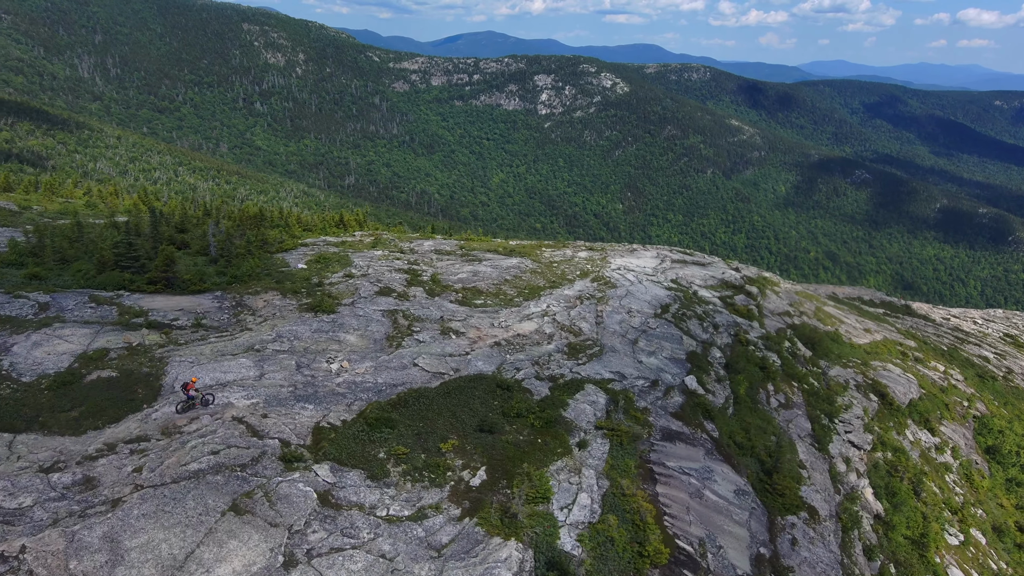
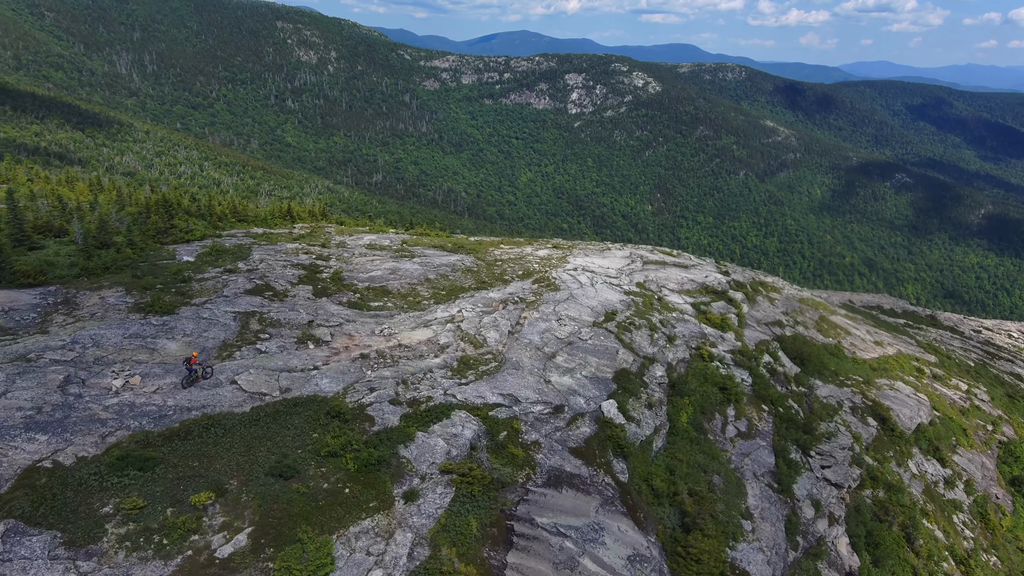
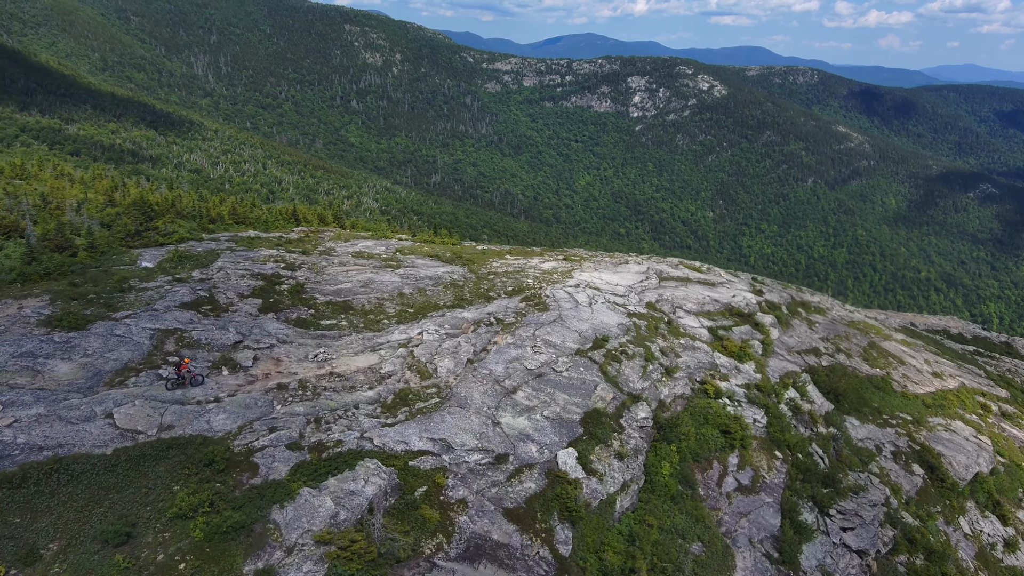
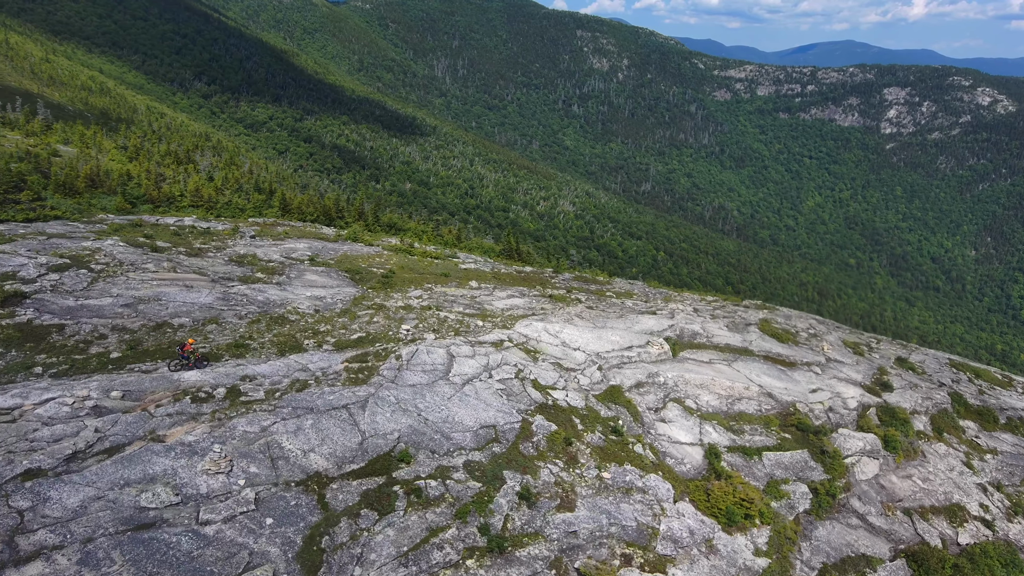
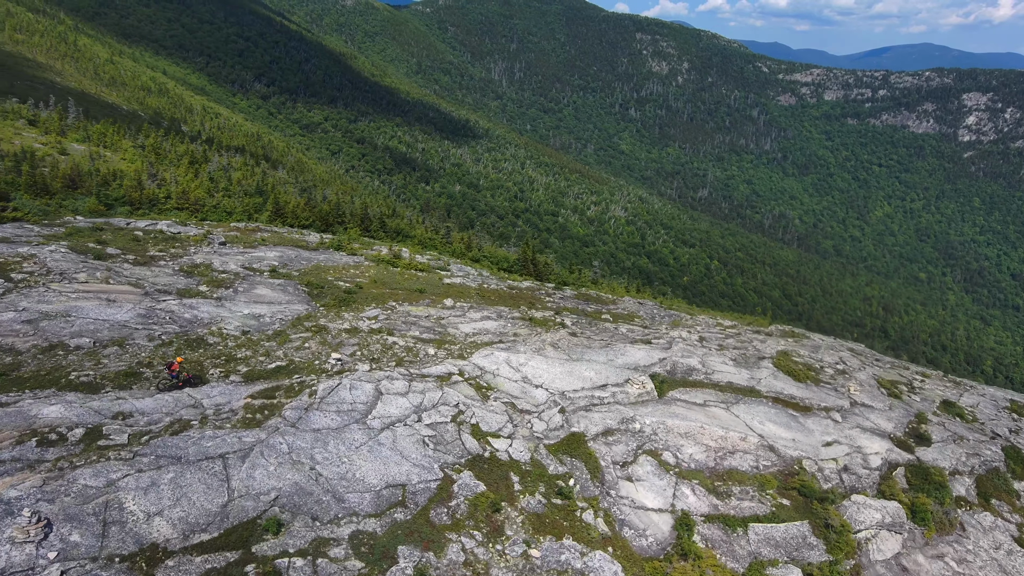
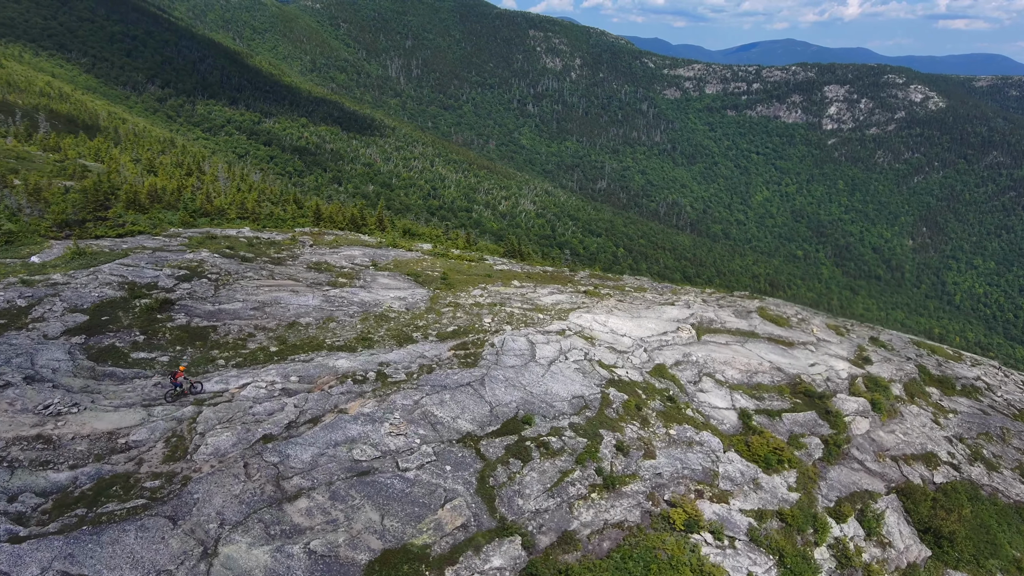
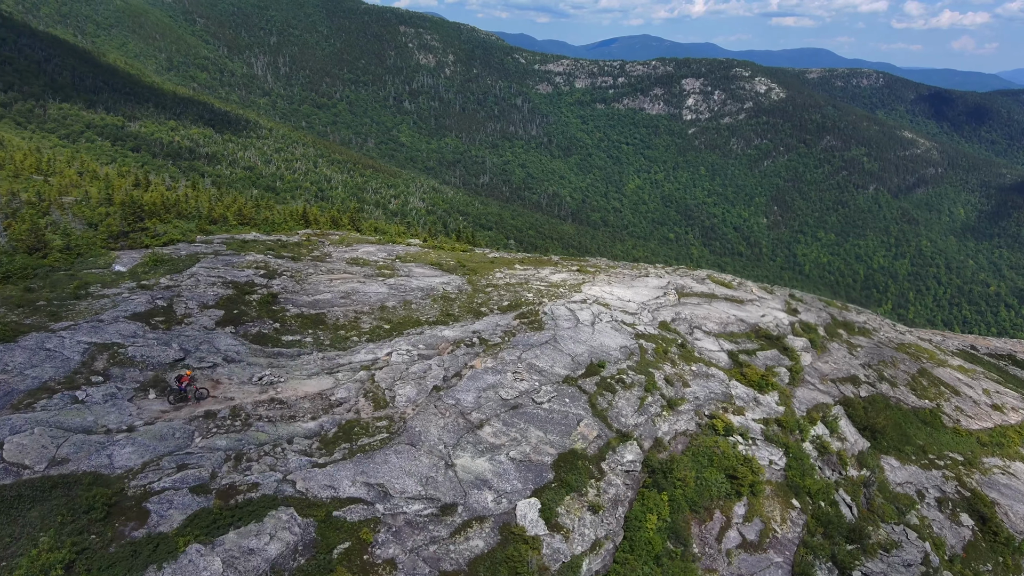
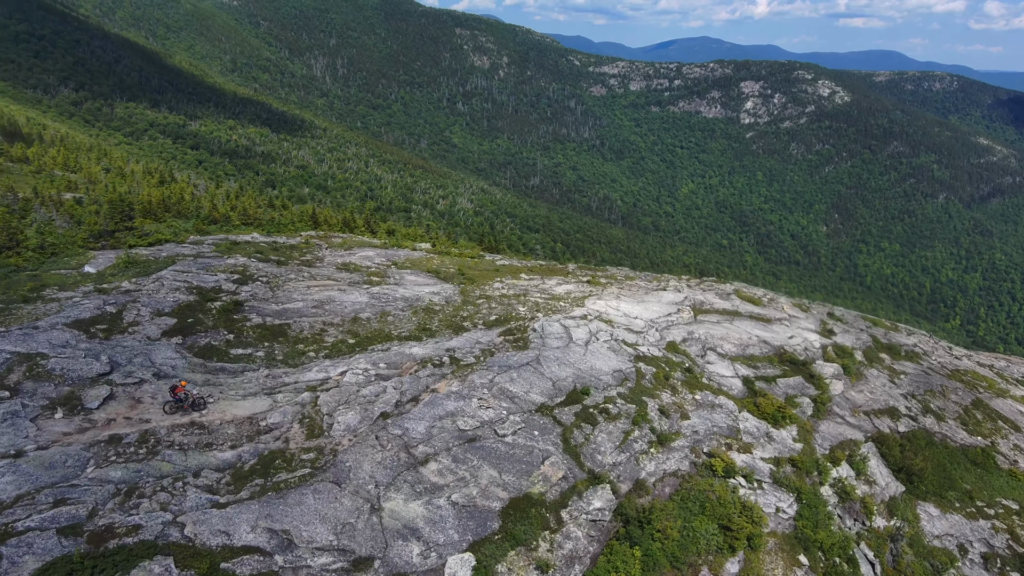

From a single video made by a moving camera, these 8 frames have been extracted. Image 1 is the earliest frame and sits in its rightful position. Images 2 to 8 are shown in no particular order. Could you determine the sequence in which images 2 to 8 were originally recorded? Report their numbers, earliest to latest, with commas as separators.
2, 3, 7, 8, 6, 4, 5
